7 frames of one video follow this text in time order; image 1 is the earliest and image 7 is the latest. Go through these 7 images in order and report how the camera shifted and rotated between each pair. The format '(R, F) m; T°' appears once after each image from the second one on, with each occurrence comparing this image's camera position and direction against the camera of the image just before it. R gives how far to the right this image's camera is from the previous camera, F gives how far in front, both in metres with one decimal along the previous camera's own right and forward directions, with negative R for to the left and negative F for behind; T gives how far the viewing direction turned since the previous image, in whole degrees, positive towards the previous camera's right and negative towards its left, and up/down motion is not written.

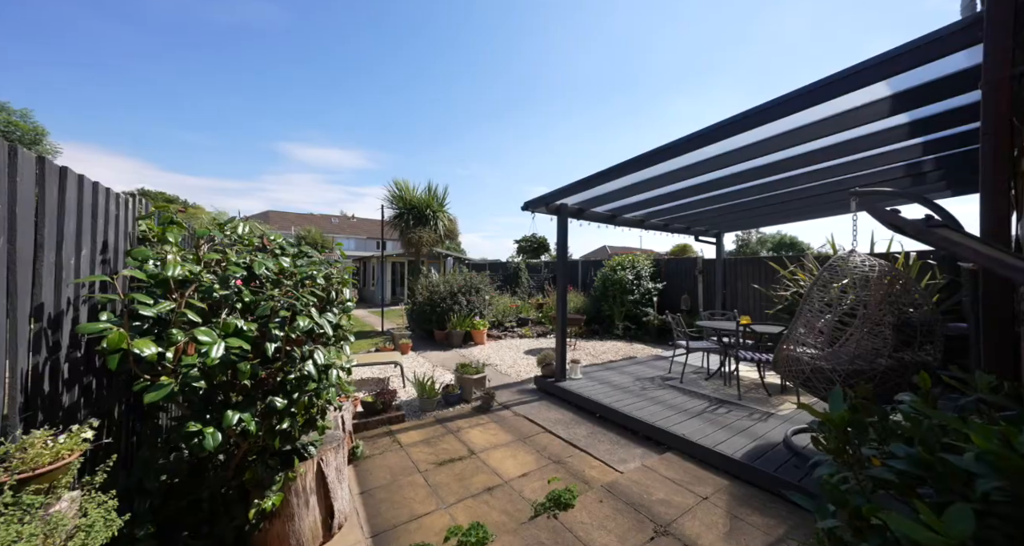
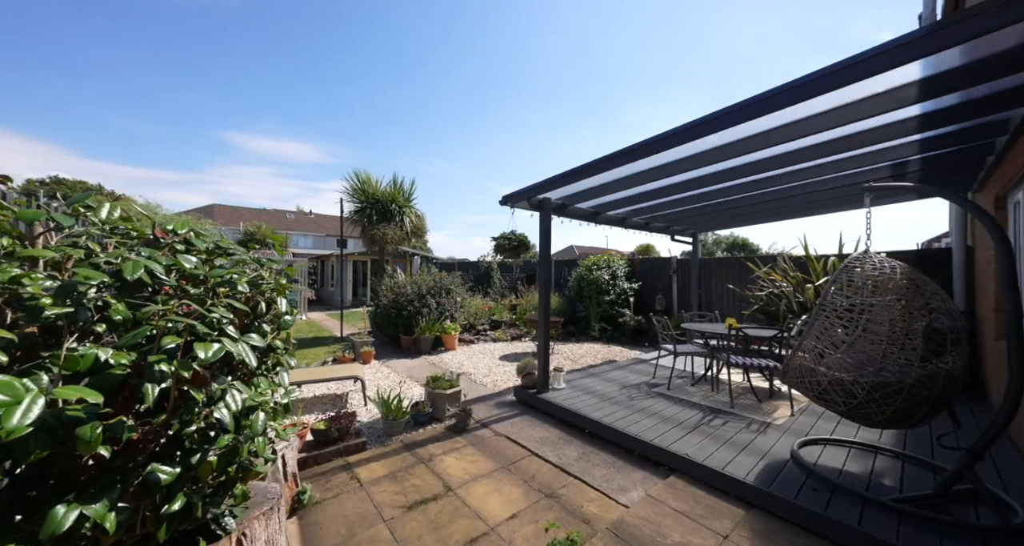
(-0.1, +0.4) m; +5°
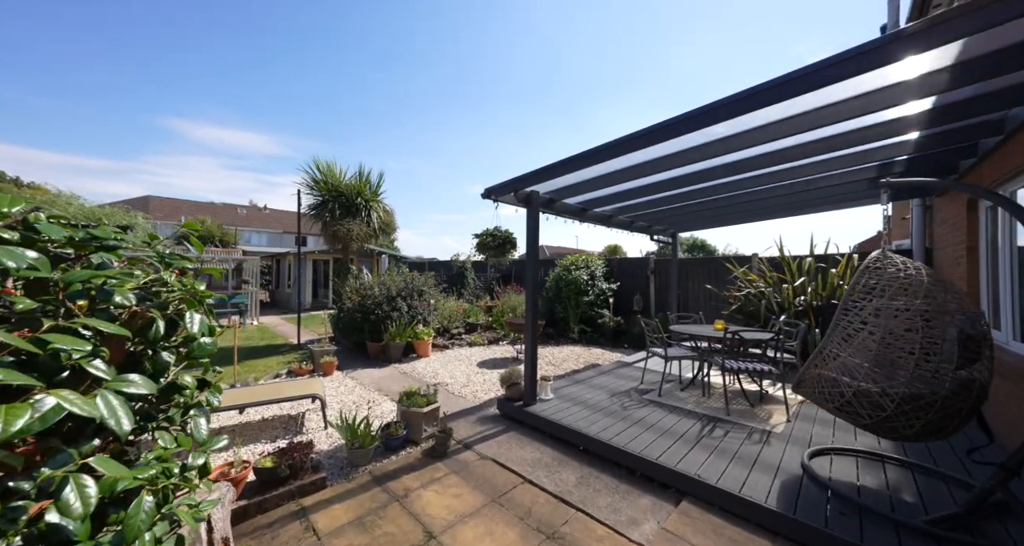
(-0.1, +0.3) m; +5°
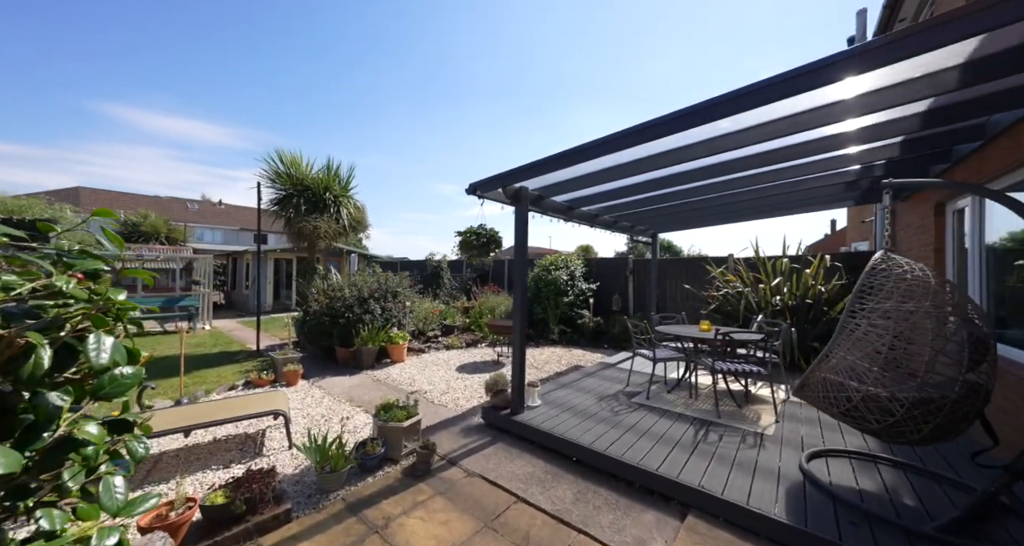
(-0.1, +0.2) m; +4°
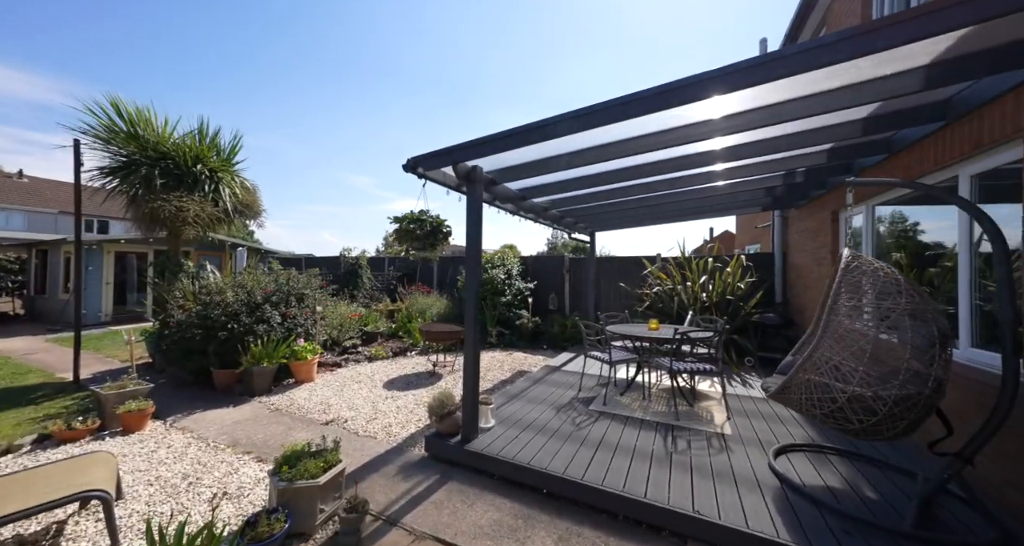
(-0.2, +0.5) m; +13°
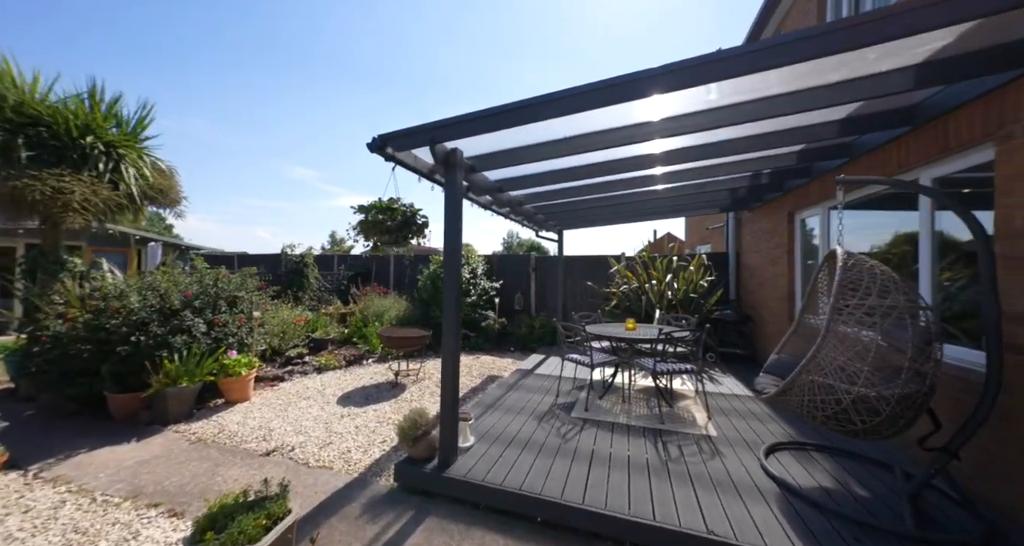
(-0.2, +0.3) m; +7°
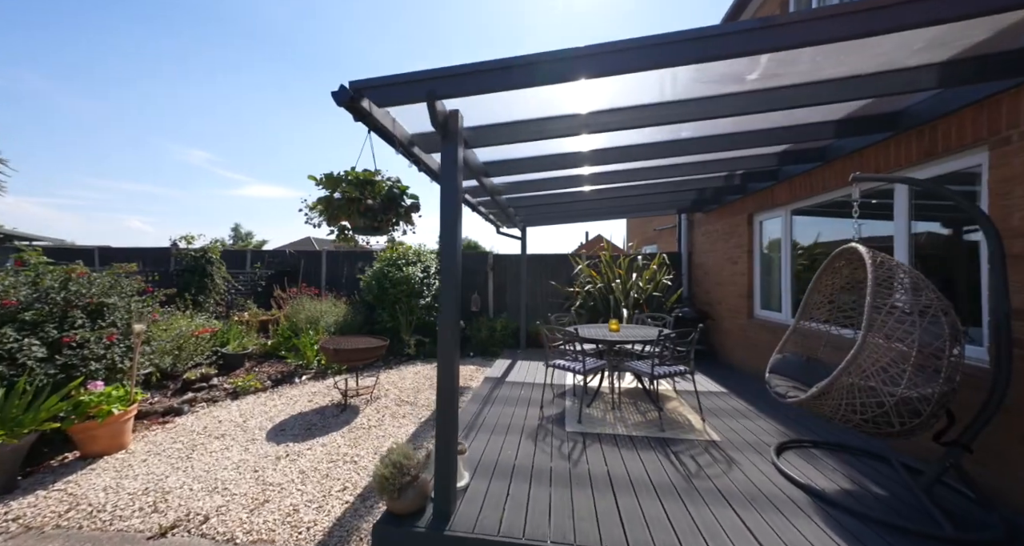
(-0.4, +0.5) m; +11°
